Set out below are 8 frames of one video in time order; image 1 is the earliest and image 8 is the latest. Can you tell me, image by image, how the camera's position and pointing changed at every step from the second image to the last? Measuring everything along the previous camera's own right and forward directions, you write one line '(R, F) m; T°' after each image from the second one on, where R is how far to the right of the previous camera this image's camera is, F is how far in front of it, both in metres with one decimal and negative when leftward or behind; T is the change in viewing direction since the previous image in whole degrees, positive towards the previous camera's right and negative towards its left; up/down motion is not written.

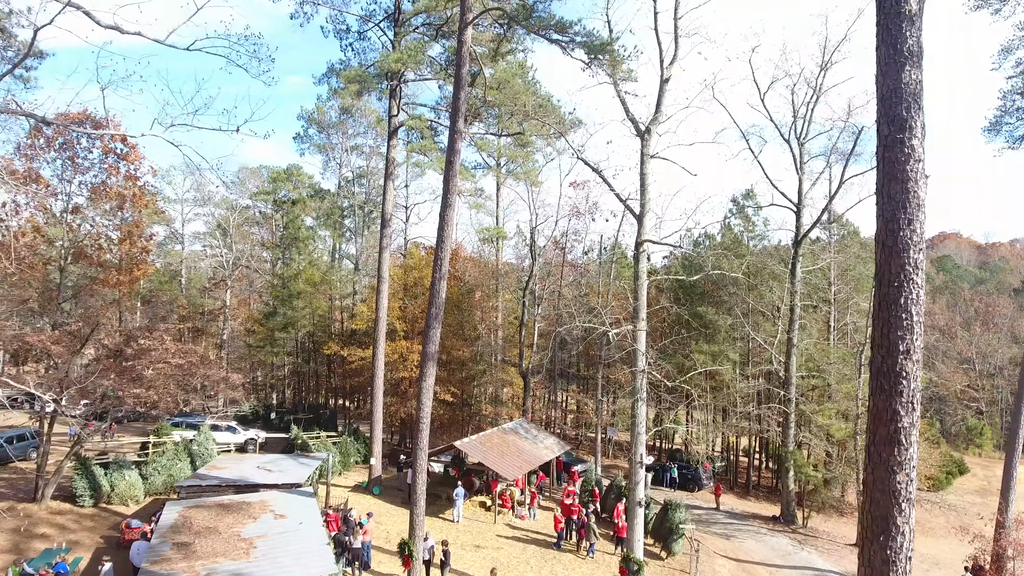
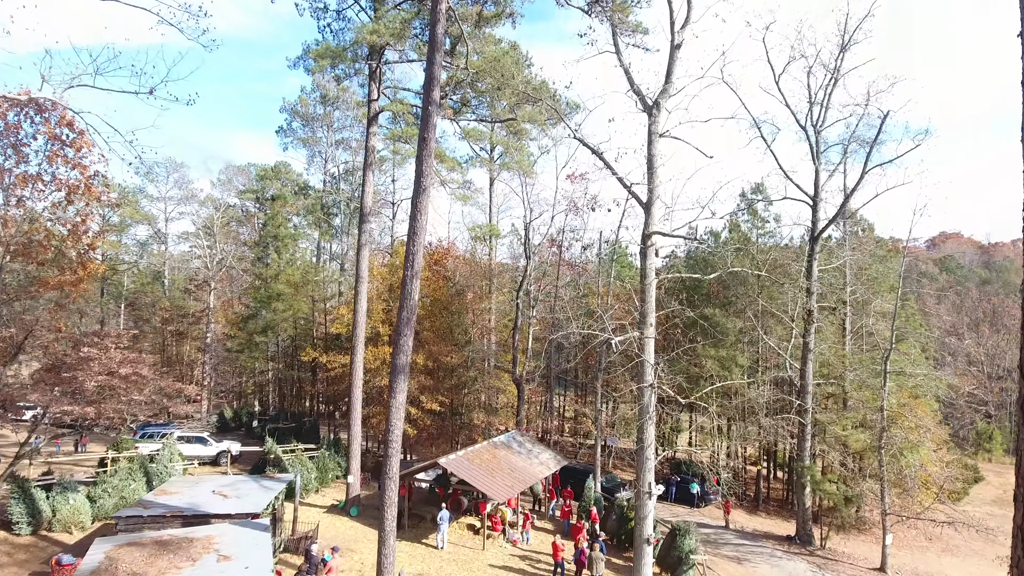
(+0.2, +1.6) m; 0°
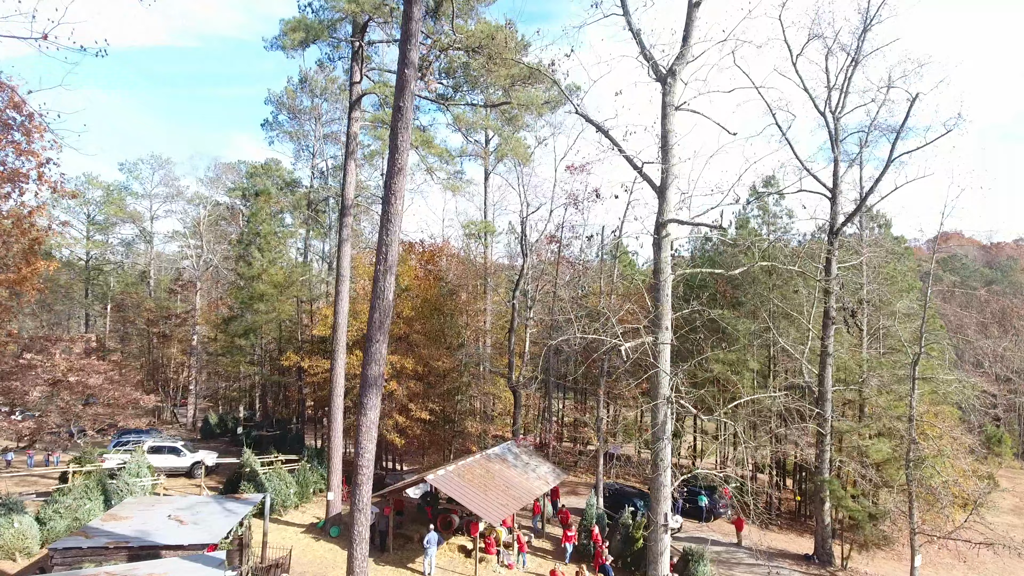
(+0.1, +1.4) m; 0°
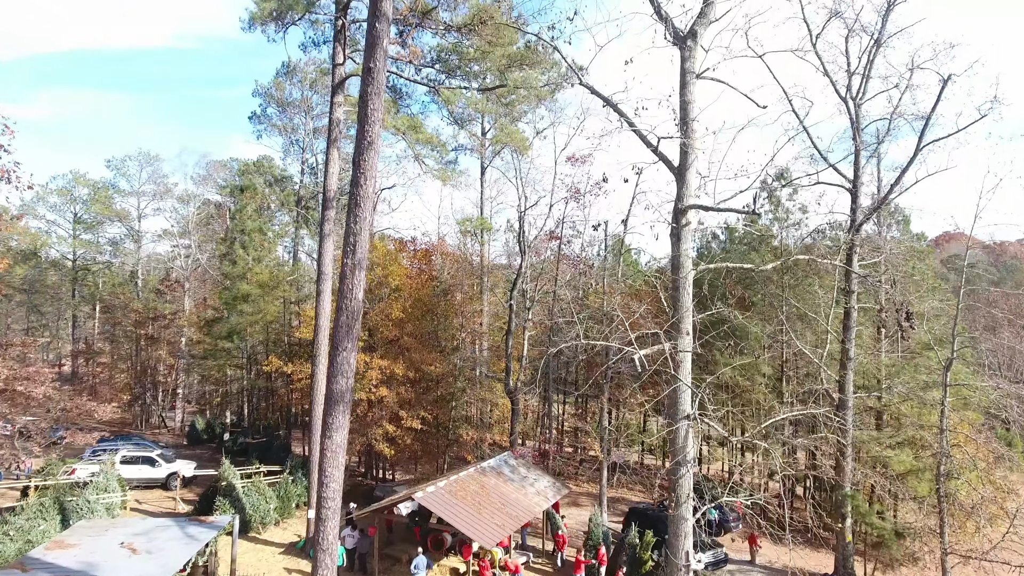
(+0.1, +1.2) m; 0°
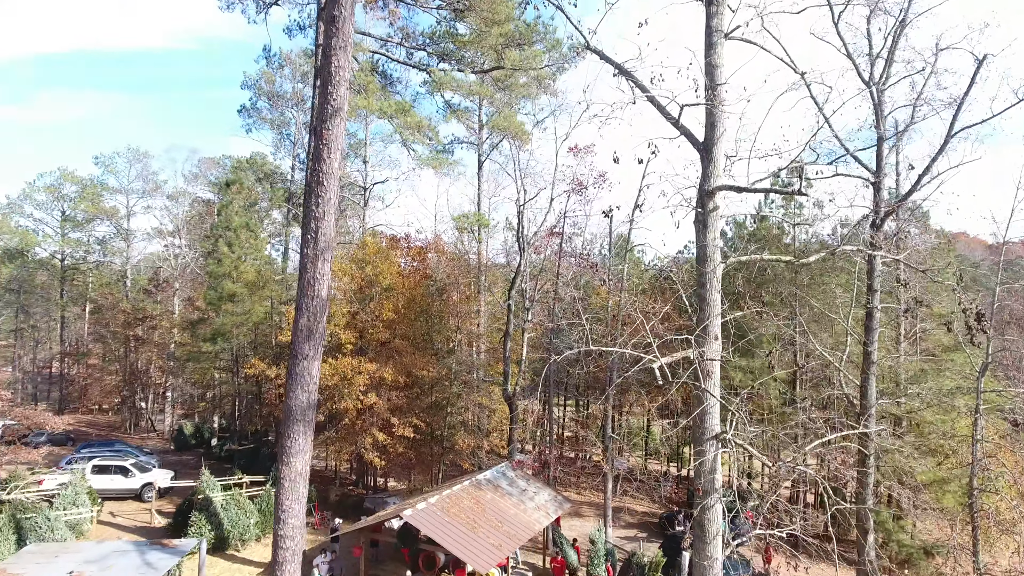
(0.0, +1.1) m; 0°
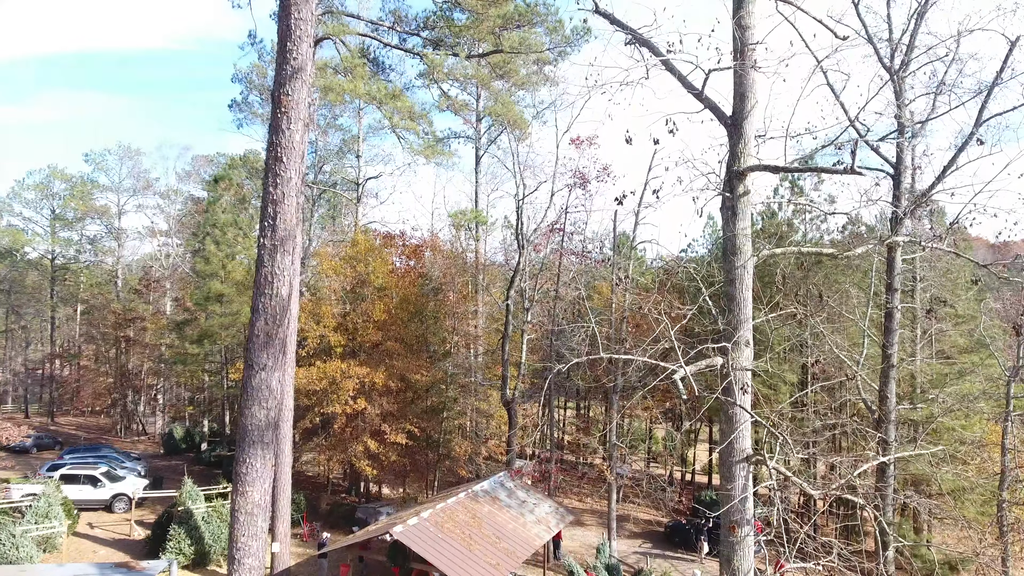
(0.0, +0.8) m; 0°
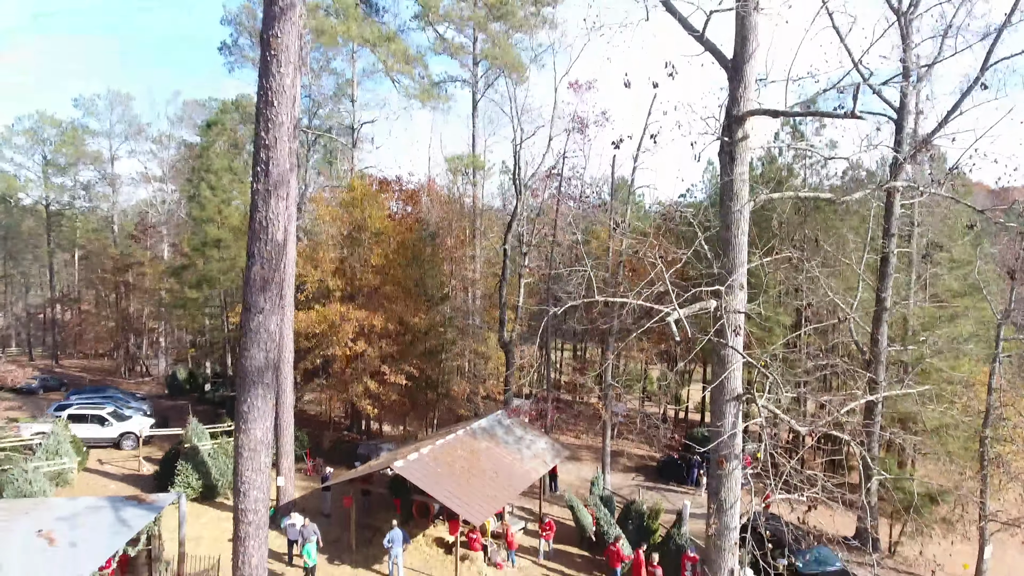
(0.0, -0.1) m; 0°
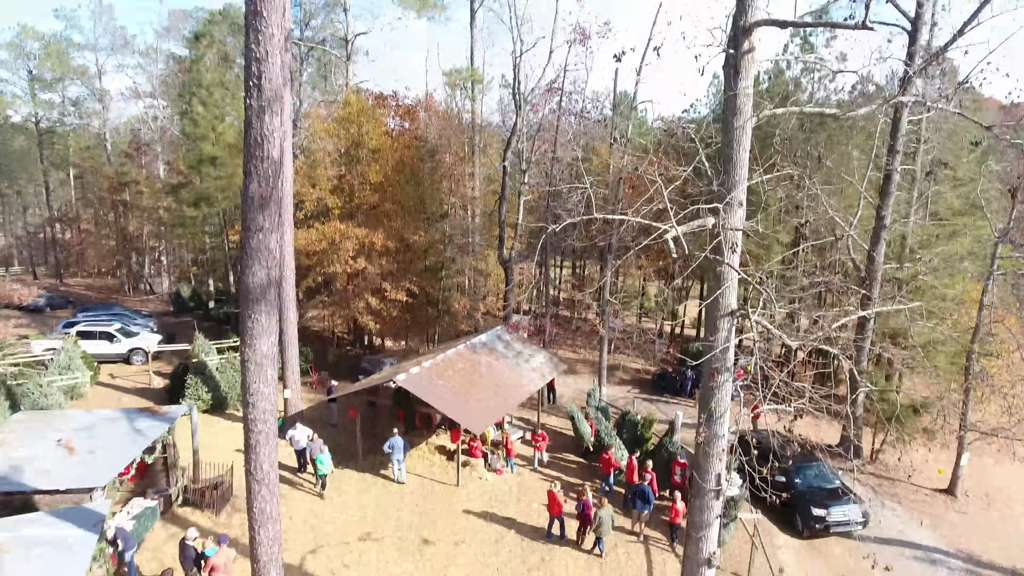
(0.0, -0.1) m; 0°
